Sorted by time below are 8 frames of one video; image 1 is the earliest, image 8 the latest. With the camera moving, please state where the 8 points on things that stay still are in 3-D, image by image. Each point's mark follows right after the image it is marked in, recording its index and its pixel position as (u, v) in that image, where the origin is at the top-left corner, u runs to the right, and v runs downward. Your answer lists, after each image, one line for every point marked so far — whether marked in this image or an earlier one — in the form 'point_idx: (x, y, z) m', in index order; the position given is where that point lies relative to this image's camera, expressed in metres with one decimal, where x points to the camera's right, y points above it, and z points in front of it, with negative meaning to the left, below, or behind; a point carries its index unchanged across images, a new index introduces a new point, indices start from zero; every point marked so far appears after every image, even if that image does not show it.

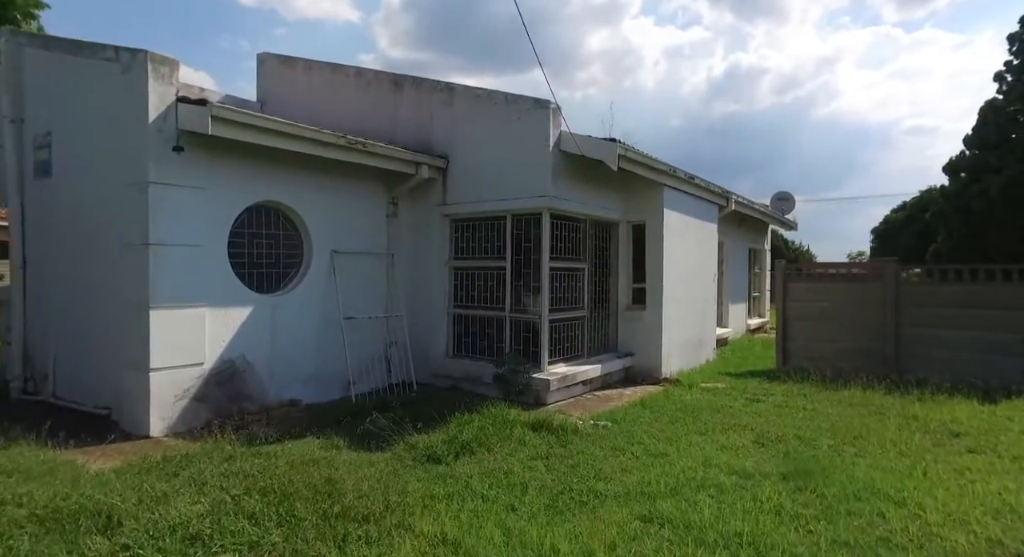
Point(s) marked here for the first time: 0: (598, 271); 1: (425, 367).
0: (+1.2, +0.1, +9.0) m
1: (-1.1, -1.1, +8.1) m
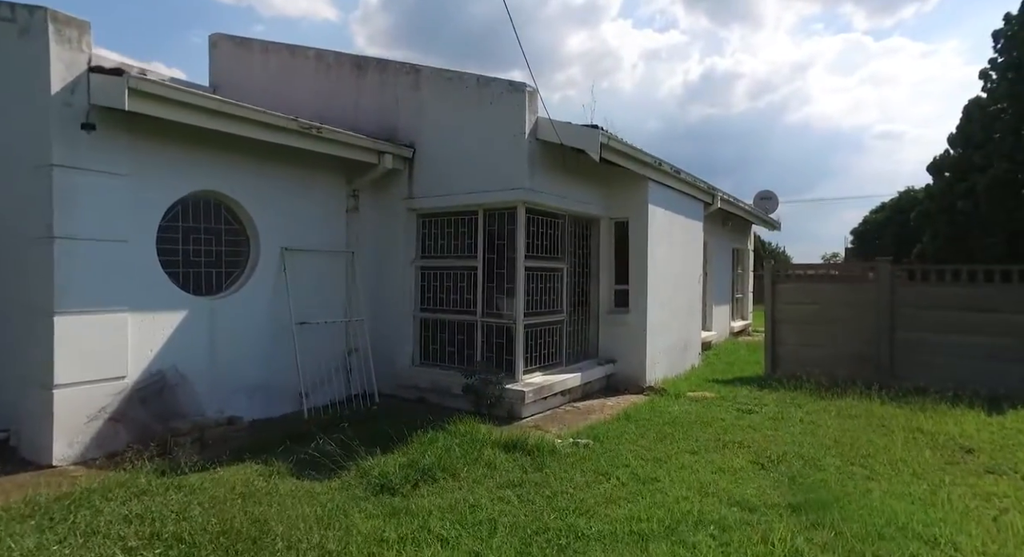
0: (+0.9, +0.1, +8.4) m
1: (-1.4, -1.1, +7.4) m
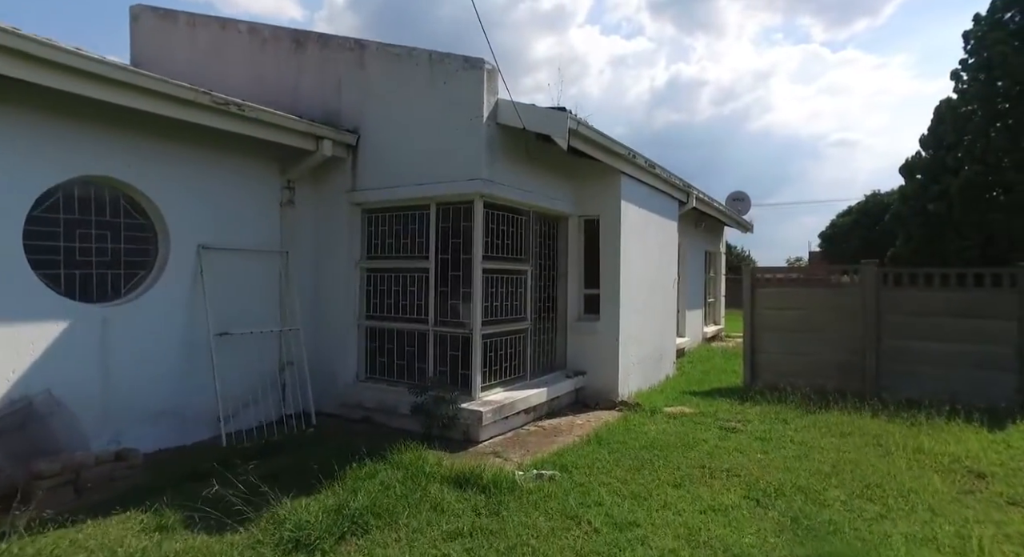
0: (+0.4, 0.0, +7.6) m
1: (-1.8, -1.2, +6.5) m
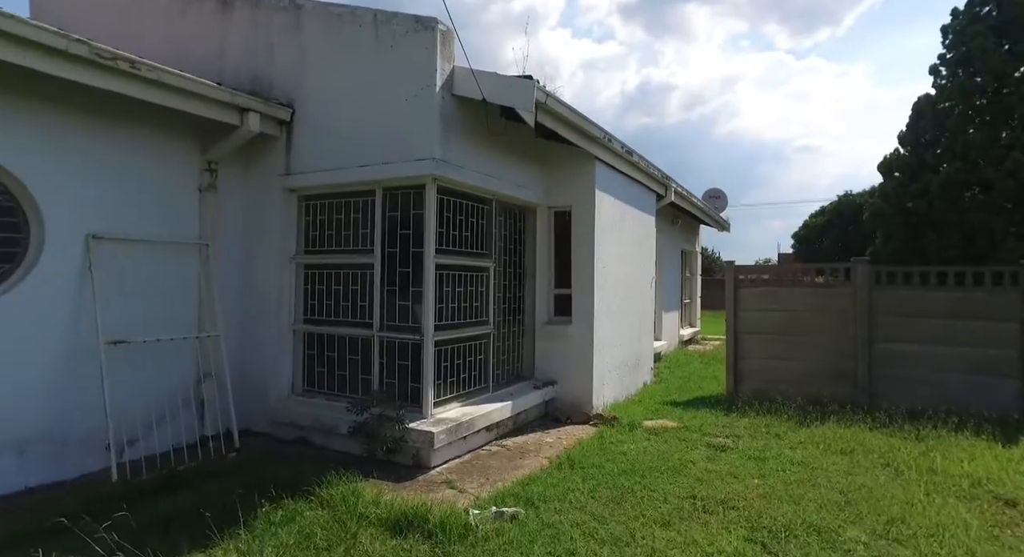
0: (0.0, +0.1, +6.8) m
1: (-2.2, -1.1, +5.6) m
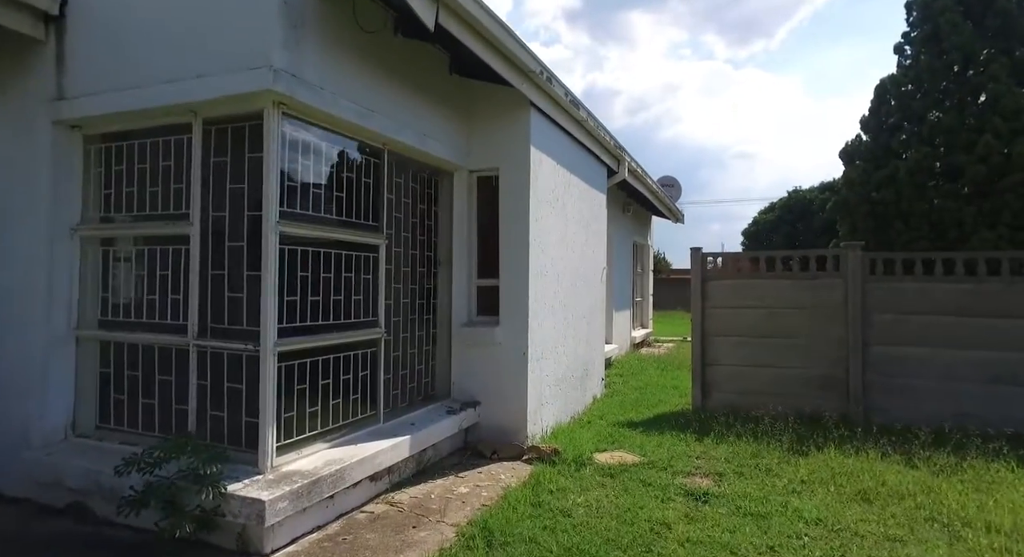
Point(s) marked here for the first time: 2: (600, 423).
0: (-0.7, +0.2, +5.1) m
1: (-2.8, -1.0, +3.7) m
2: (+0.8, -1.4, +6.2) m
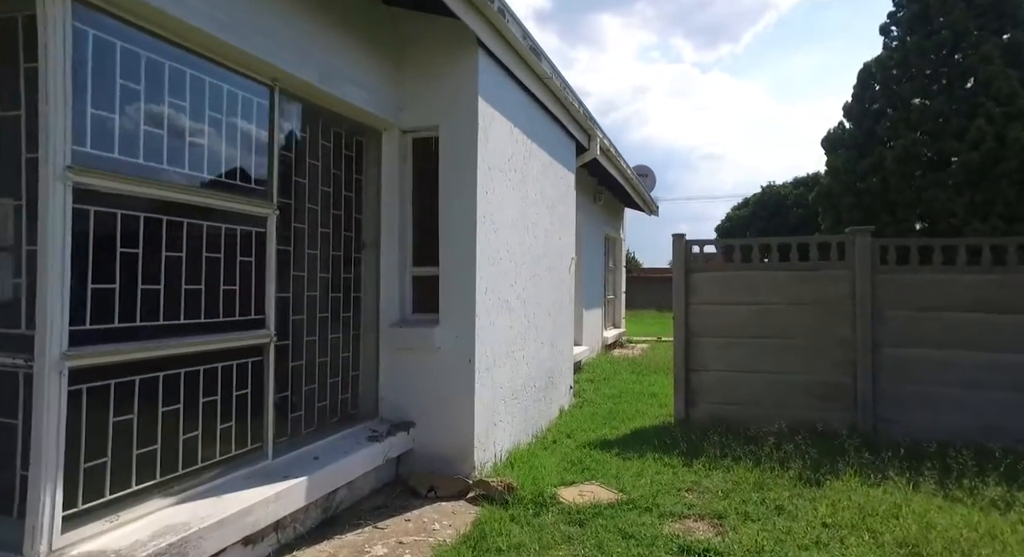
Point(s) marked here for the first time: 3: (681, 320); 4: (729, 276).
0: (-1.1, +0.2, +3.9) m
1: (-3.1, -0.9, +2.4) m
2: (+0.4, -1.3, +5.1) m
3: (+1.6, -0.4, +6.3) m
4: (+2.1, 0.0, +6.2) m
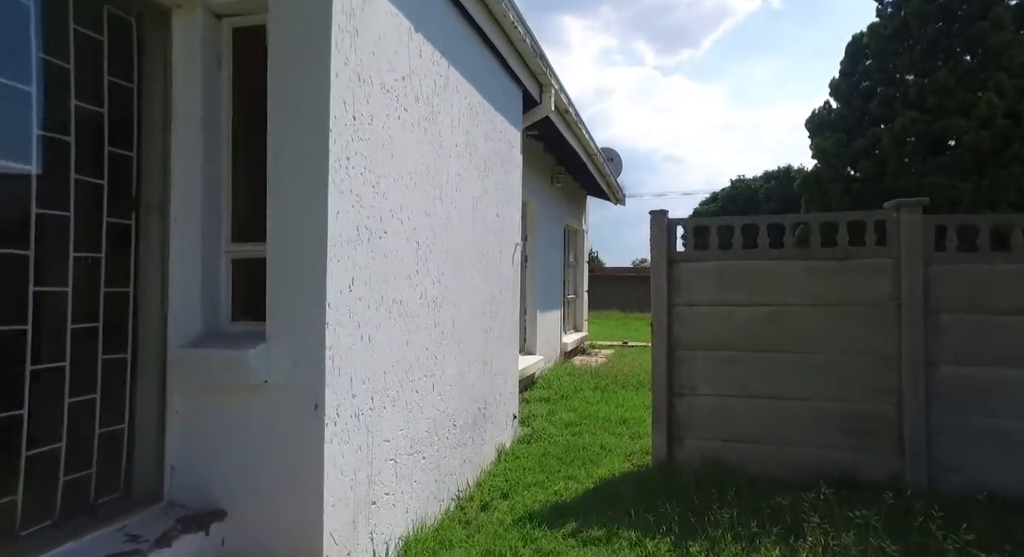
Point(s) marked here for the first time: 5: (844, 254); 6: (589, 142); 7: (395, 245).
0: (-1.5, +0.3, +2.1) m
1: (-3.4, -0.9, +0.5) m
2: (-0.1, -1.2, +3.4) m
3: (+1.1, -0.3, +4.6) m
4: (+1.5, +0.1, +4.5) m
5: (+2.2, +0.2, +4.3) m
6: (+1.0, +1.8, +8.4) m
7: (-0.5, +0.2, +2.9) m
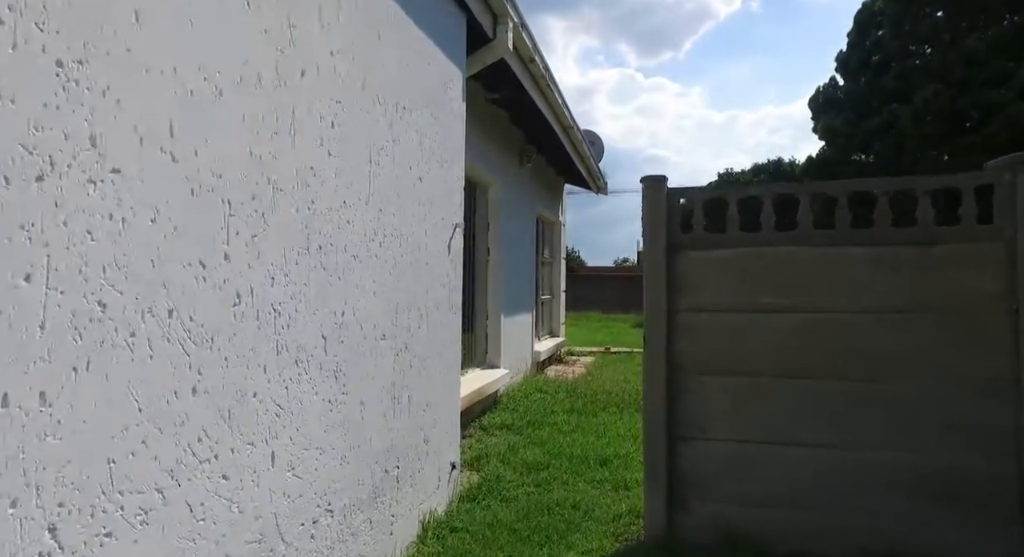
0: (-1.8, +0.3, +0.5) m
1: (-3.7, -0.8, -1.1) m
2: (-0.4, -1.2, +1.8) m
3: (+0.7, -0.3, +3.1) m
4: (+1.2, +0.1, +3.0) m
5: (+1.9, +0.2, +2.8) m
6: (+0.5, +1.8, +7.0) m
7: (-0.8, +0.2, +1.4) m
